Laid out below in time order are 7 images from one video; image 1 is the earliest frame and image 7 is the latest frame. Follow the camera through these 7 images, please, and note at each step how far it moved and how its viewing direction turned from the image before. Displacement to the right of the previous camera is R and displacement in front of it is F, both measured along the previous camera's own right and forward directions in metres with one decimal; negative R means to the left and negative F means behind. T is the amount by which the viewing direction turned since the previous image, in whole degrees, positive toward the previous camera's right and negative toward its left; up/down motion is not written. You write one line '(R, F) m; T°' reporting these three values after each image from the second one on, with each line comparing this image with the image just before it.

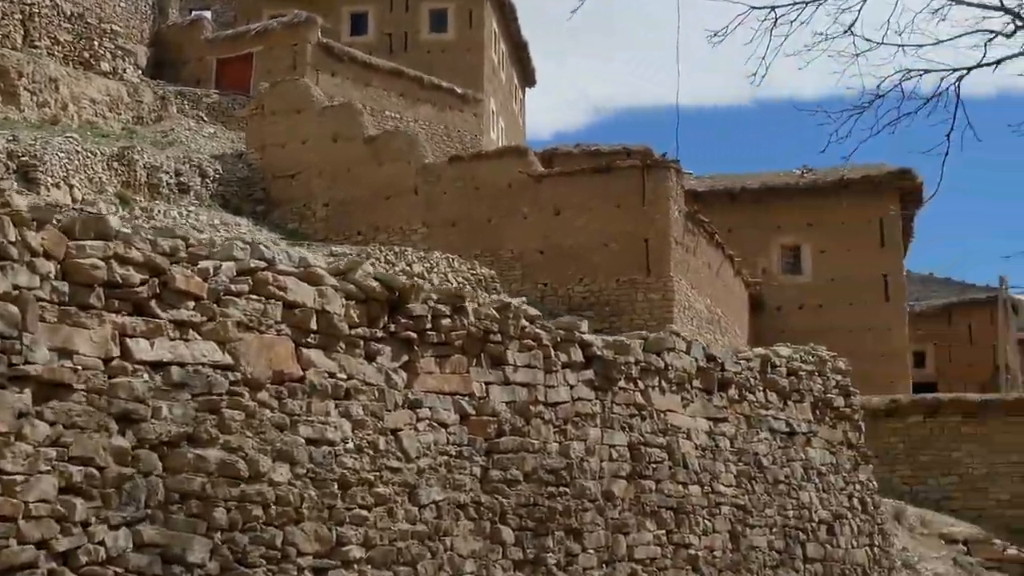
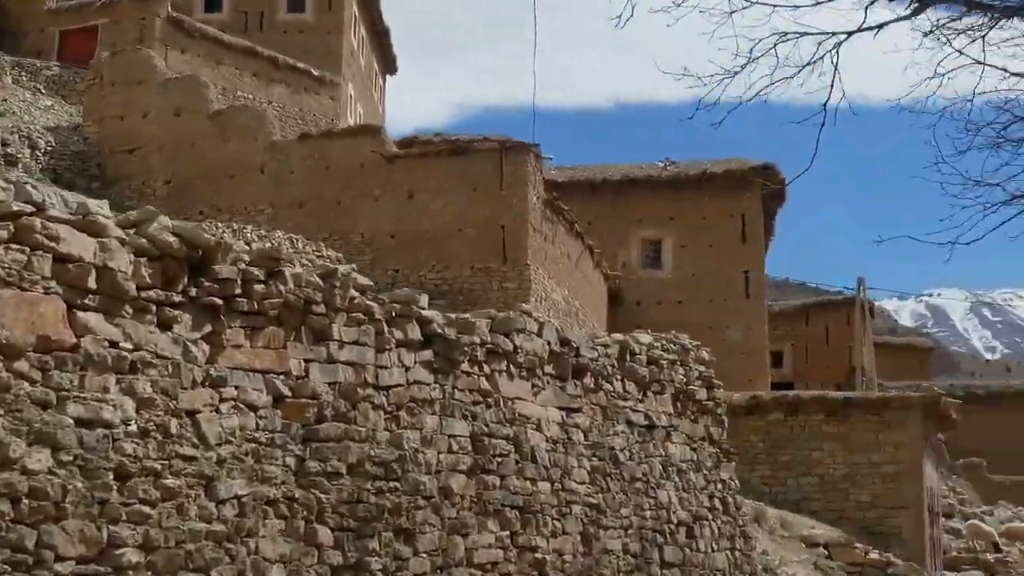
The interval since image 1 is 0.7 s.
(+0.1, +0.9) m; +5°
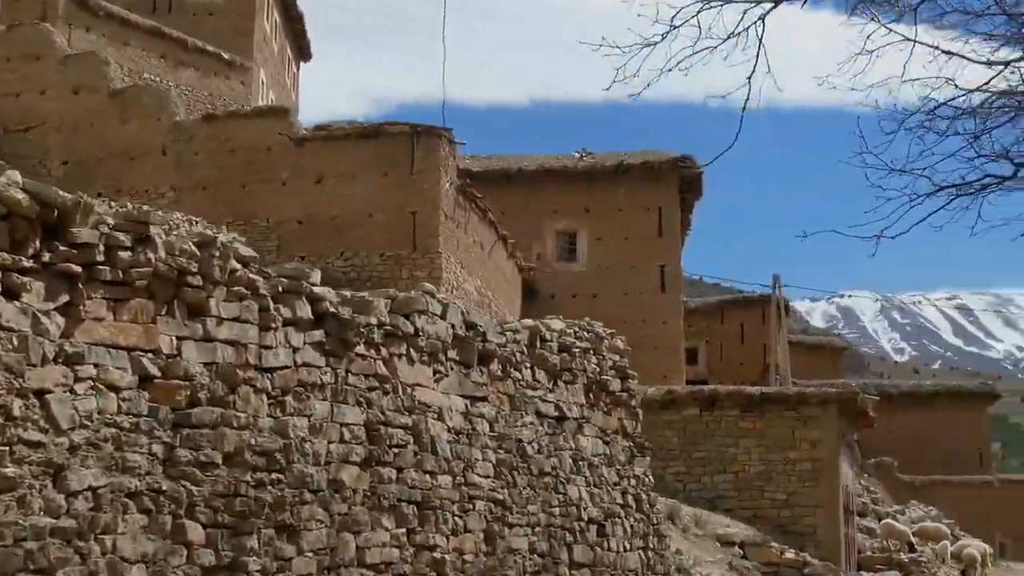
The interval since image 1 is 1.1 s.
(+0.1, +0.6) m; +3°
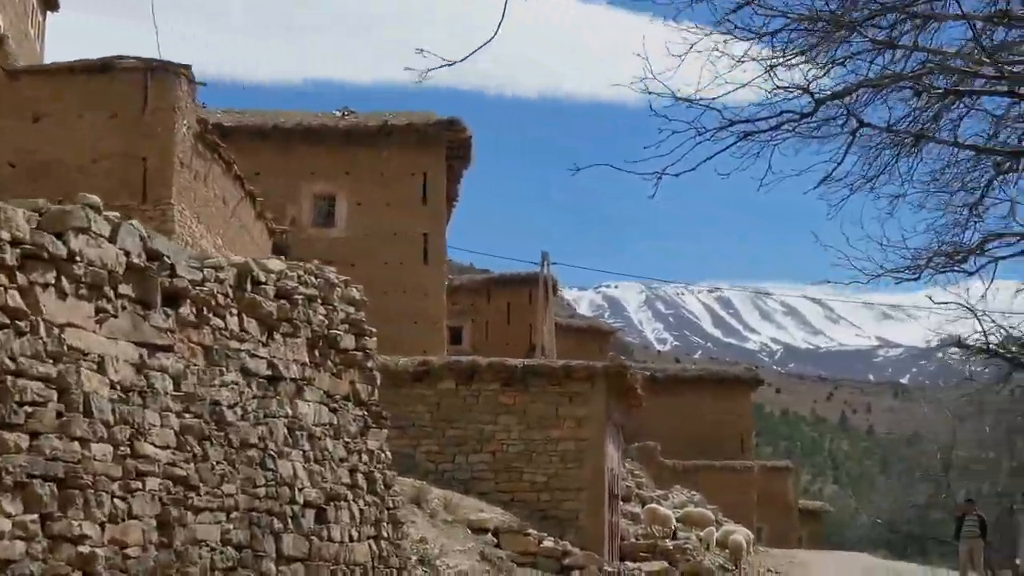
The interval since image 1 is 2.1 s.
(+0.3, +1.5) m; +9°
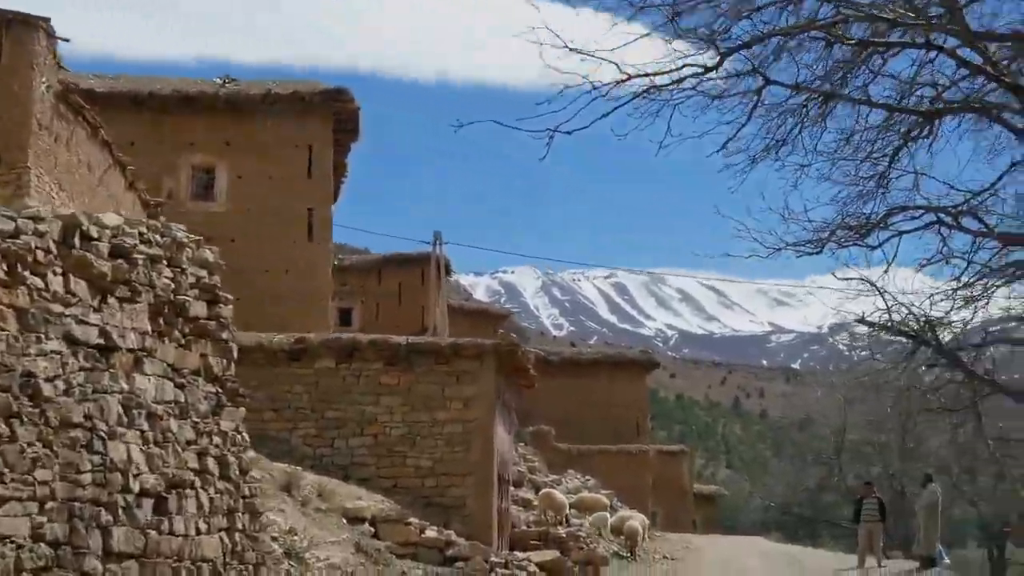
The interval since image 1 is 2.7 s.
(+0.1, +0.8) m; +4°
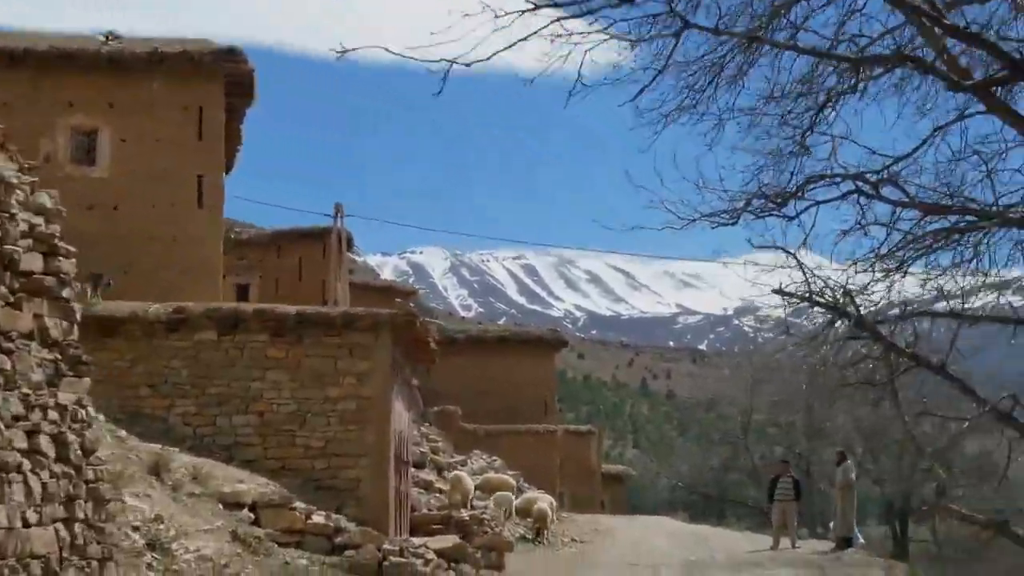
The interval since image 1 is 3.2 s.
(+0.1, +0.9) m; +3°
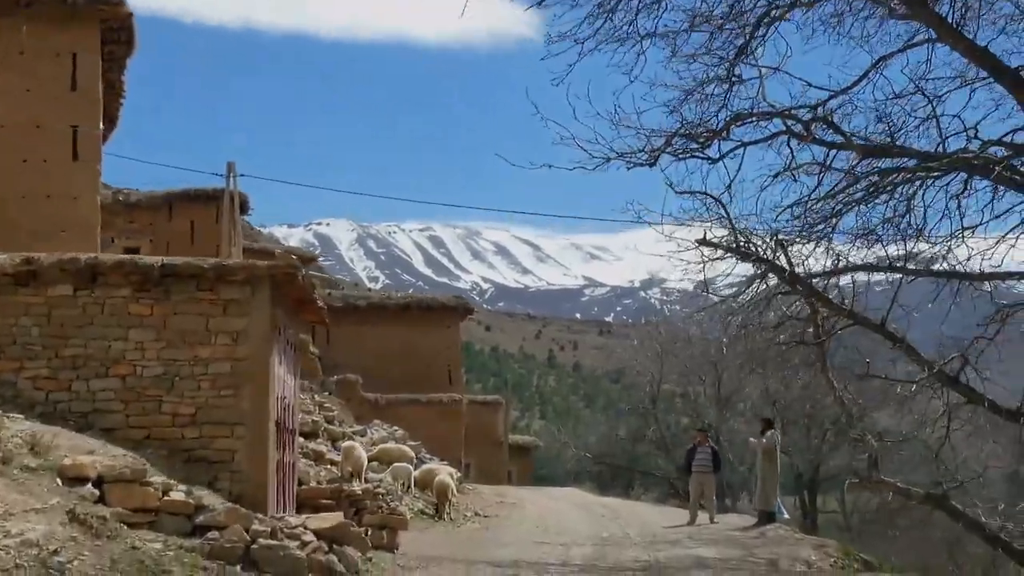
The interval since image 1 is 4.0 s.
(+0.1, +1.3) m; +3°
